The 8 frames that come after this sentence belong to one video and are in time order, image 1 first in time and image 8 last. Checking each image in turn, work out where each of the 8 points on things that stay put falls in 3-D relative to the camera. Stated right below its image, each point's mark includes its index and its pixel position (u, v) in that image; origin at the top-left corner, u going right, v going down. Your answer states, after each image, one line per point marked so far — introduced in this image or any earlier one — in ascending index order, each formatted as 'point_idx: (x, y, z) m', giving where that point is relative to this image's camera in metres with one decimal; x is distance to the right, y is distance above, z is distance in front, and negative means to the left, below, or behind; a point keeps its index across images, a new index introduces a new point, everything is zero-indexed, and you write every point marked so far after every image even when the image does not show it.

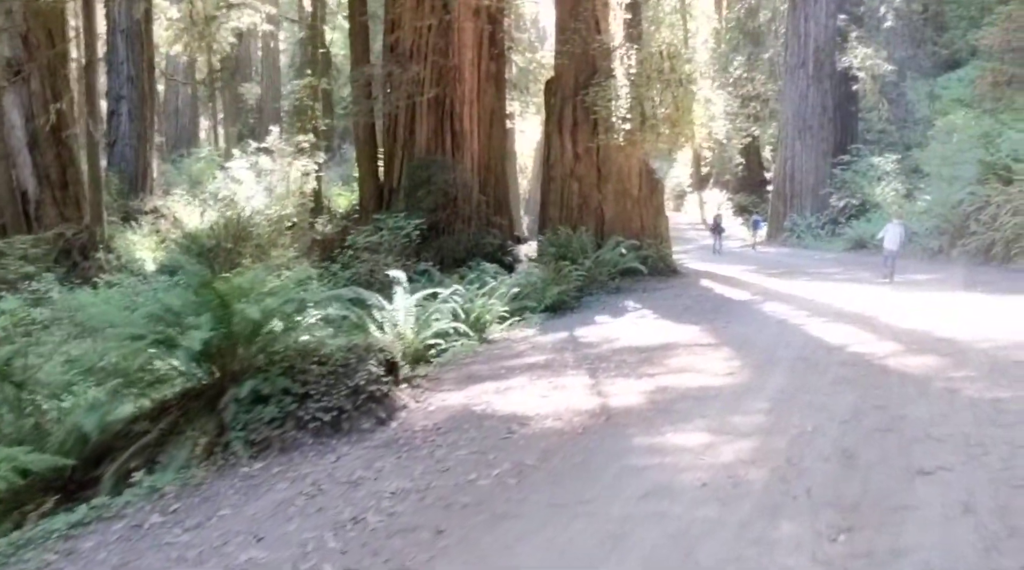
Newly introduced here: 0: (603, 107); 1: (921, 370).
0: (+1.7, +3.2, +17.5) m
1: (+3.1, -0.6, +7.4) m
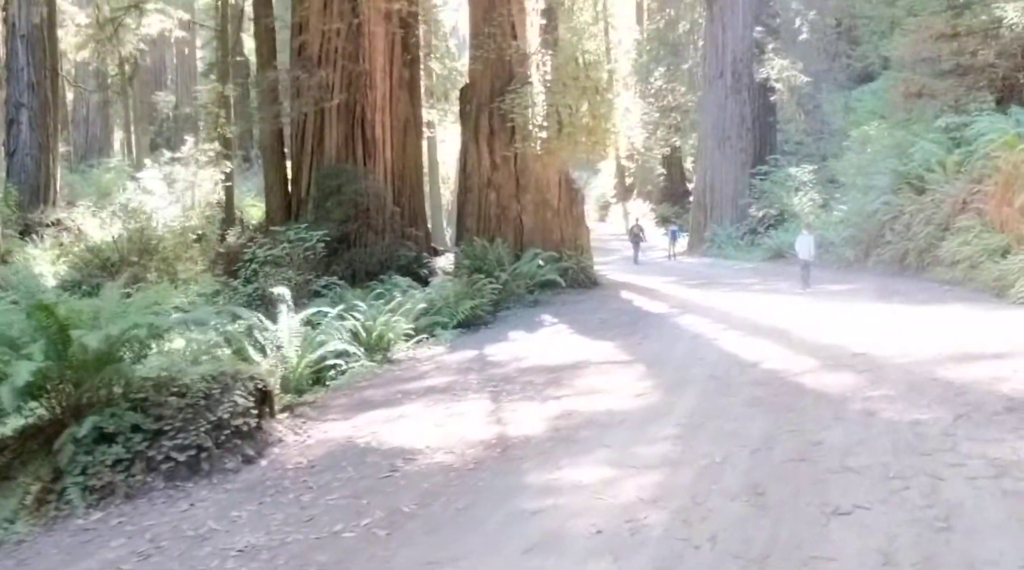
0: (+0.2, +3.0, +17.0) m
1: (+2.3, -0.7, +7.0) m
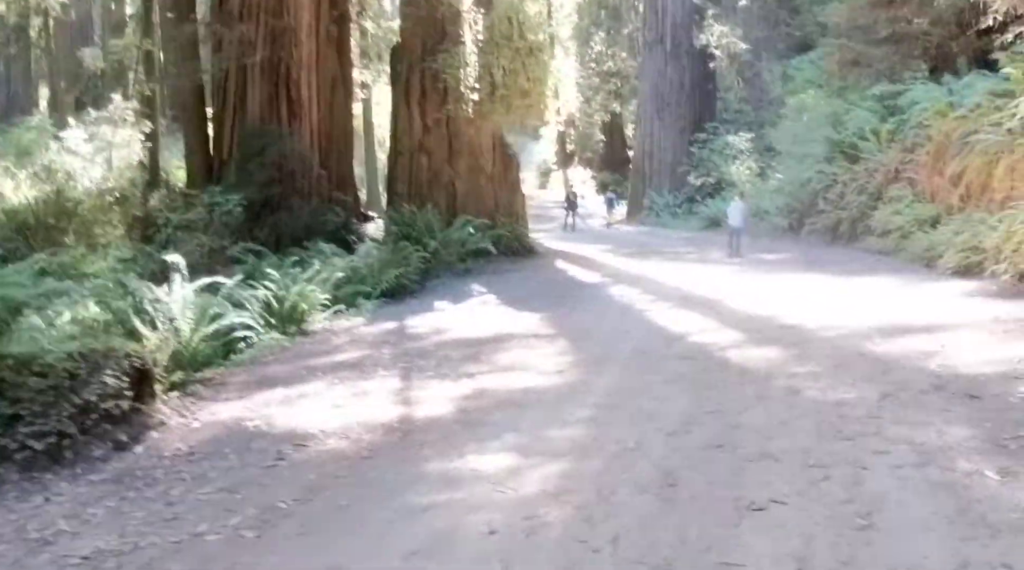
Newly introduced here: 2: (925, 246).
0: (-1.0, +3.6, +16.4) m
1: (+1.7, -0.6, +6.7) m
2: (+5.3, +0.5, +12.4) m
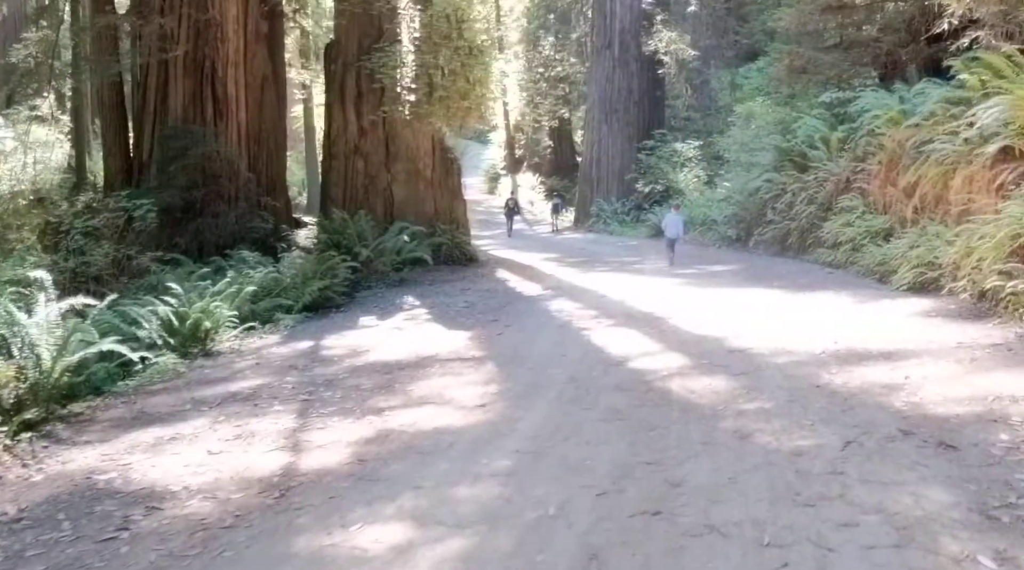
0: (-2.0, +3.4, +15.5) m
1: (+1.2, -0.7, +5.9) m
2: (+4.5, +0.3, +11.9) m
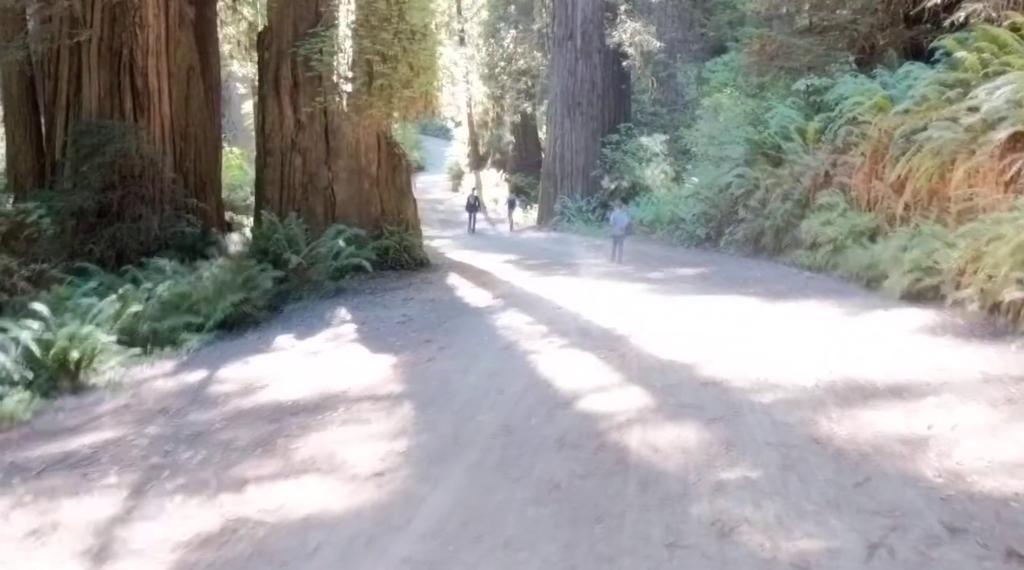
0: (-2.8, +3.2, +14.0) m
1: (+0.8, -0.8, +4.5) m
2: (+3.9, +0.3, +10.6) m
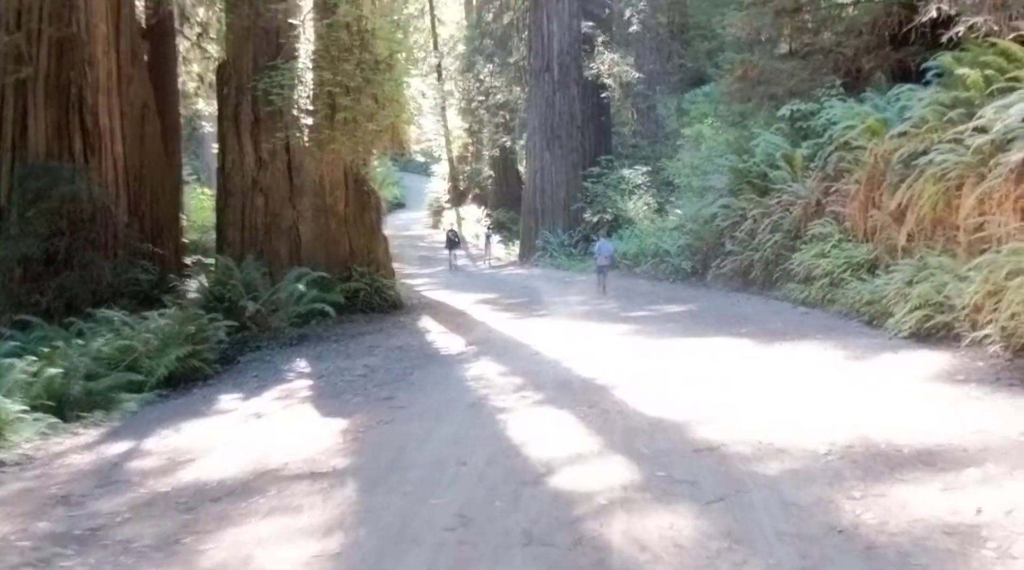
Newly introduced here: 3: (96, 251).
0: (-3.2, +2.6, +13.2) m
1: (+0.6, -1.1, +3.6) m
2: (+3.6, -0.1, +9.8) m
3: (-5.6, +0.4, +12.8) m
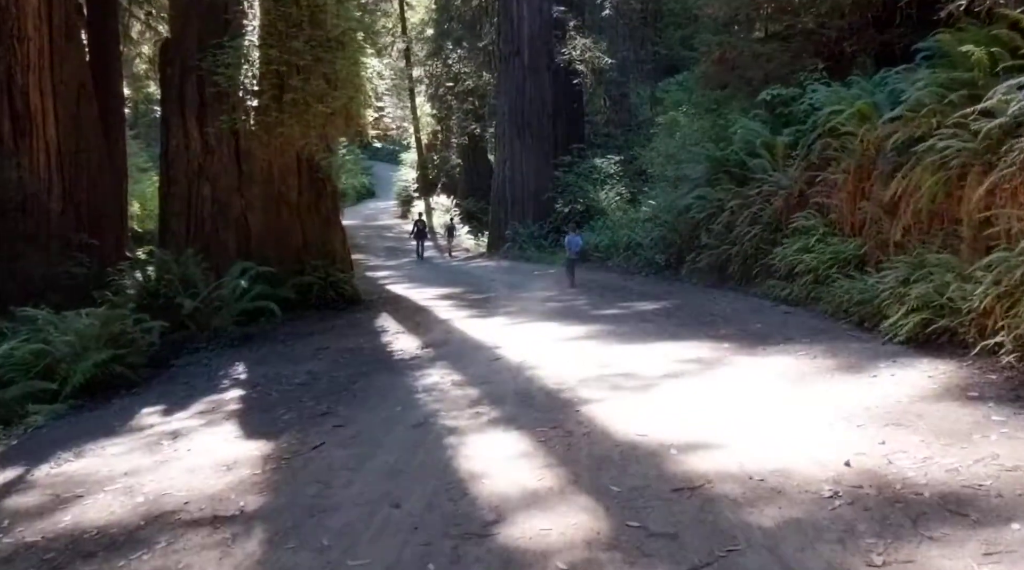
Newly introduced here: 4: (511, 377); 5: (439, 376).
0: (-3.7, +2.7, +12.2) m
1: (+0.4, -1.1, +2.8) m
2: (+3.2, -0.1, +8.9) m
3: (-6.1, +0.5, +11.7) m
4: (0.0, -0.8, +7.9) m
5: (-0.6, -0.8, +8.2) m
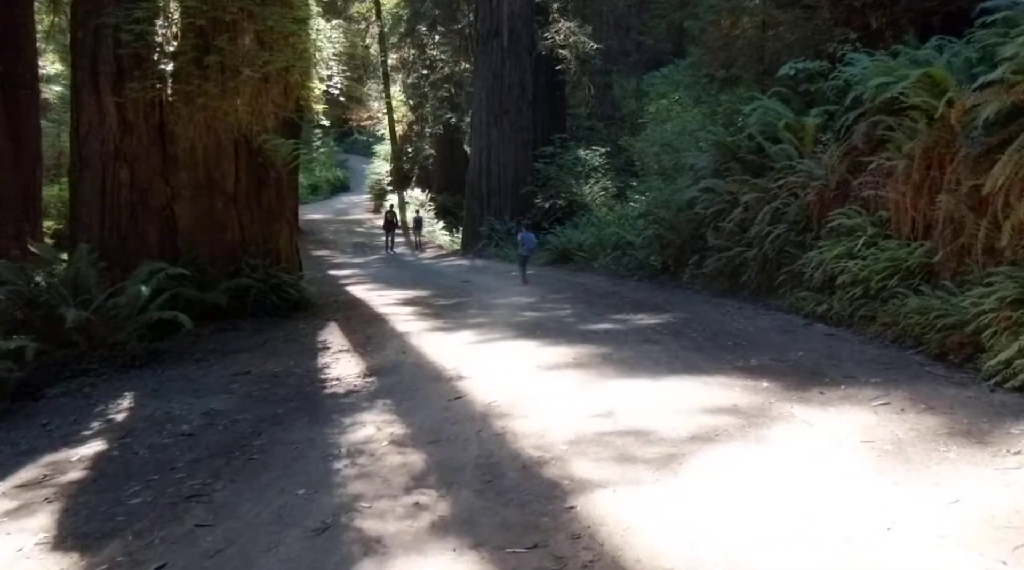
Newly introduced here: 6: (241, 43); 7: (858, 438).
0: (-4.0, +2.6, +9.8) m
1: (+0.3, -1.2, +0.5) m
2: (+3.0, -0.2, +6.8) m
3: (-6.4, +0.5, +9.3) m
4: (-0.2, -0.9, +5.6) m
5: (-0.8, -0.9, +6.0) m
6: (-2.8, +2.4, +9.7) m
7: (+1.8, -0.8, +4.9) m
